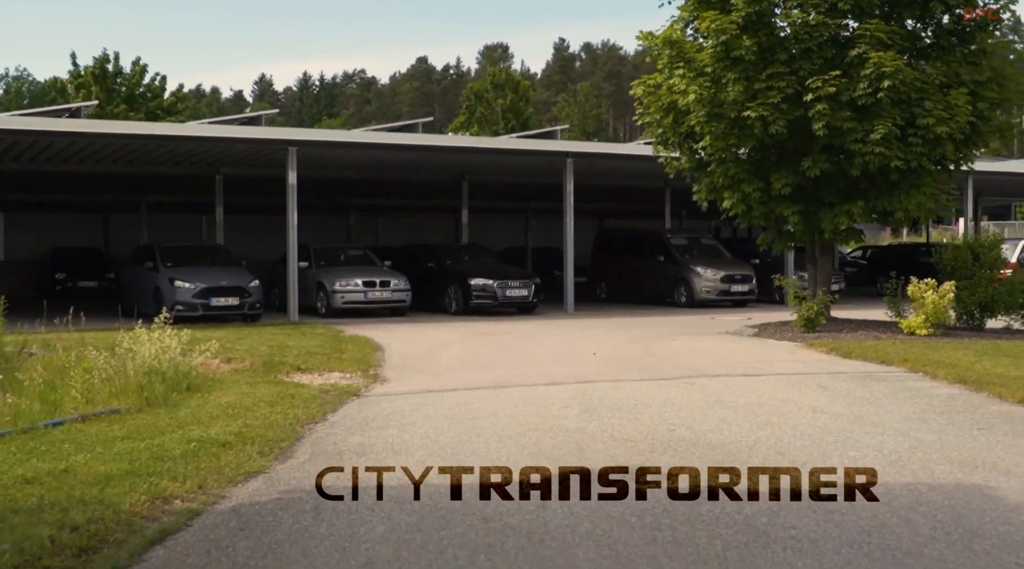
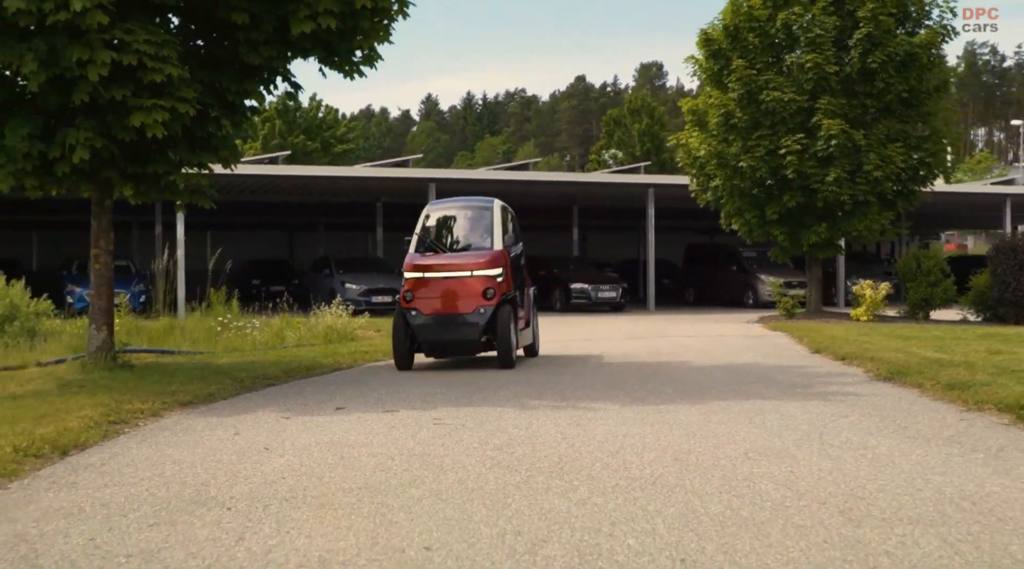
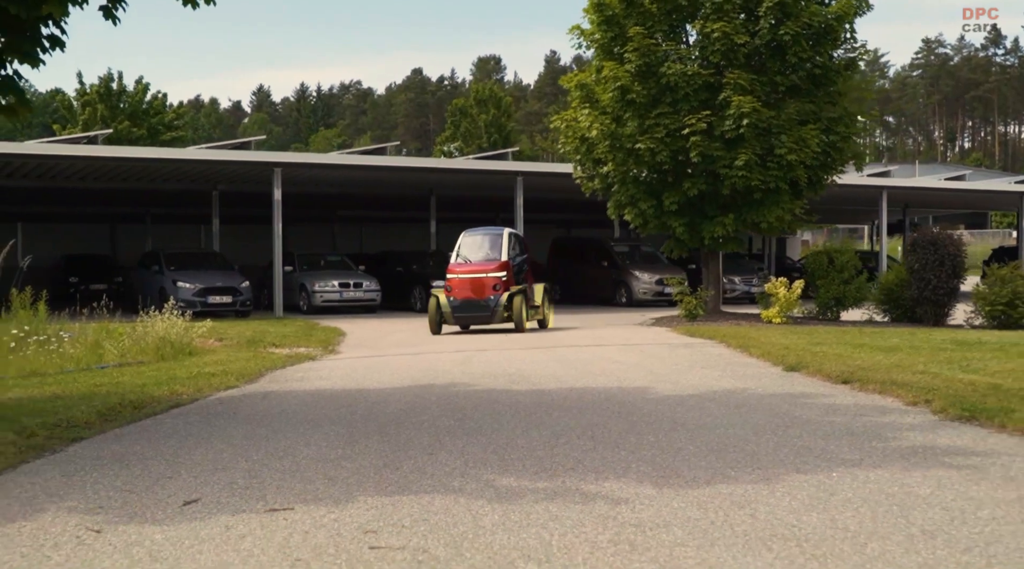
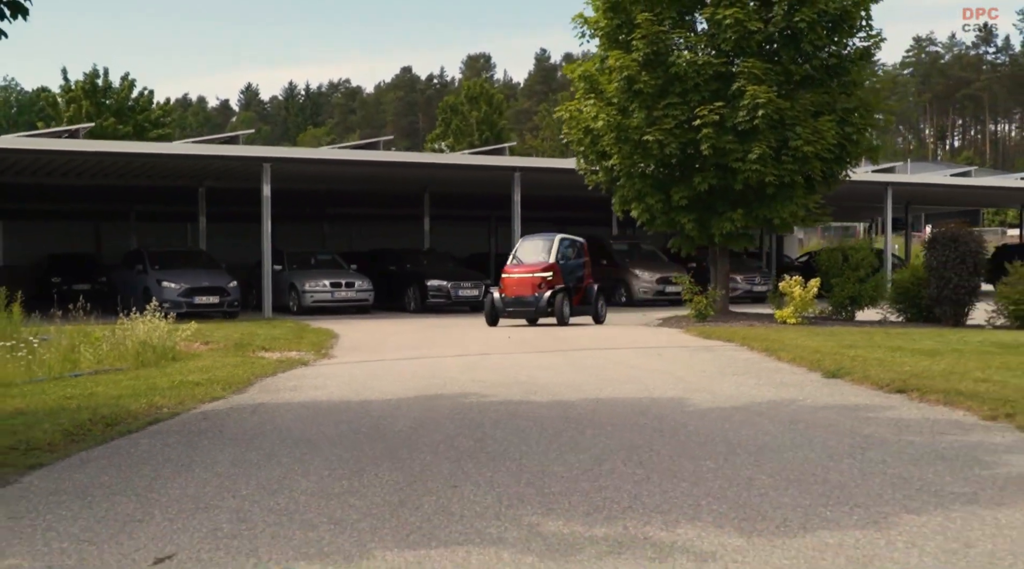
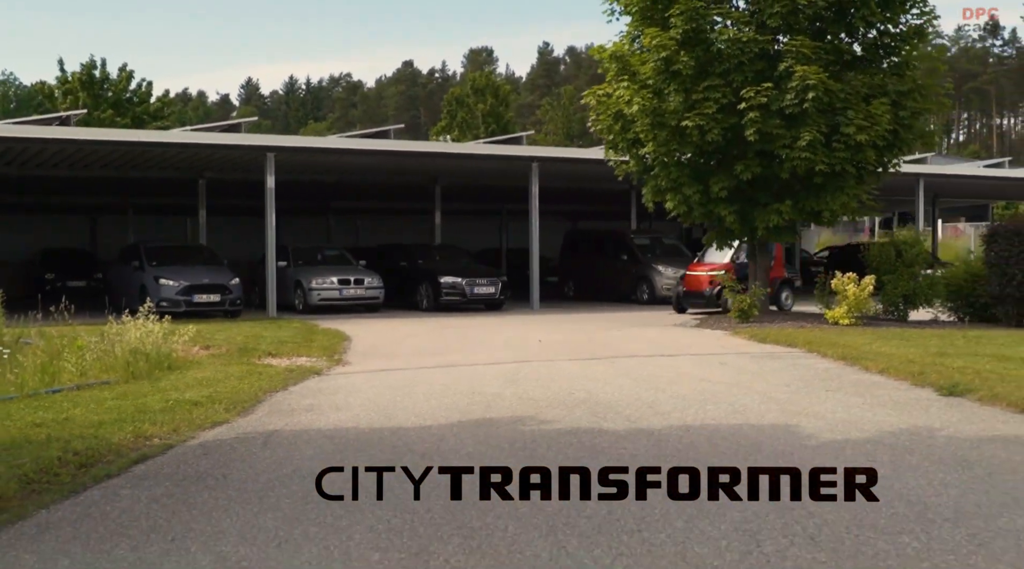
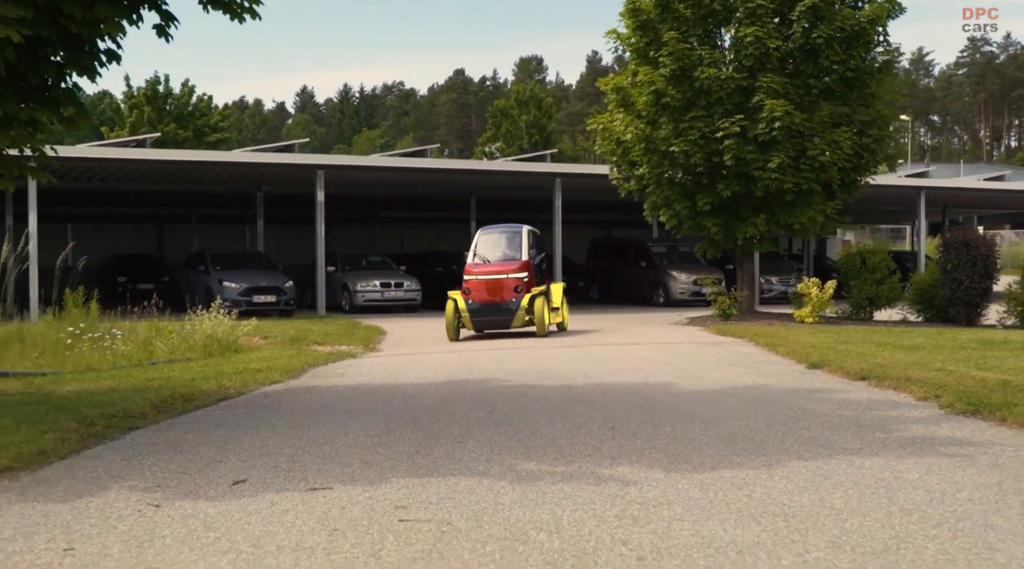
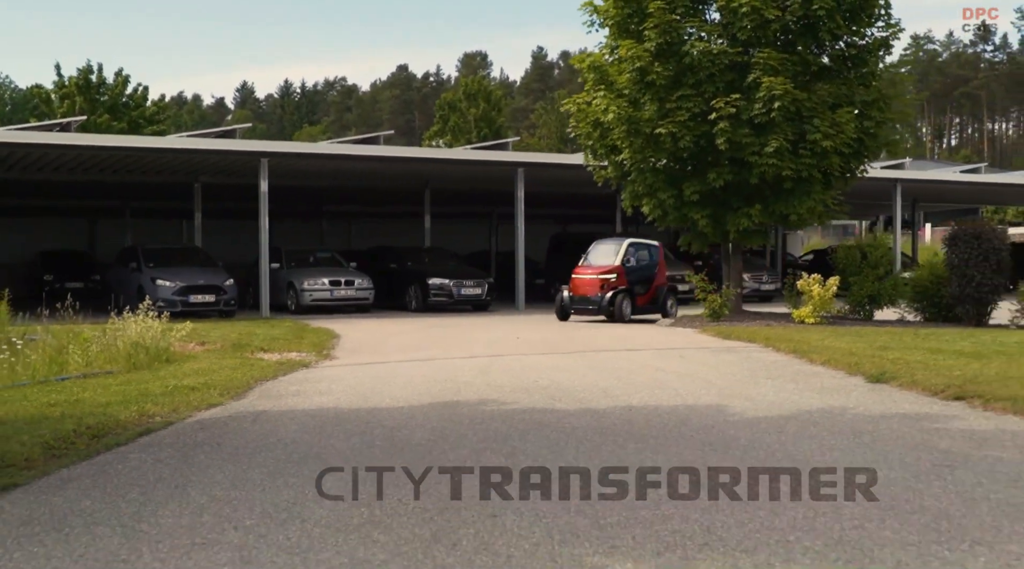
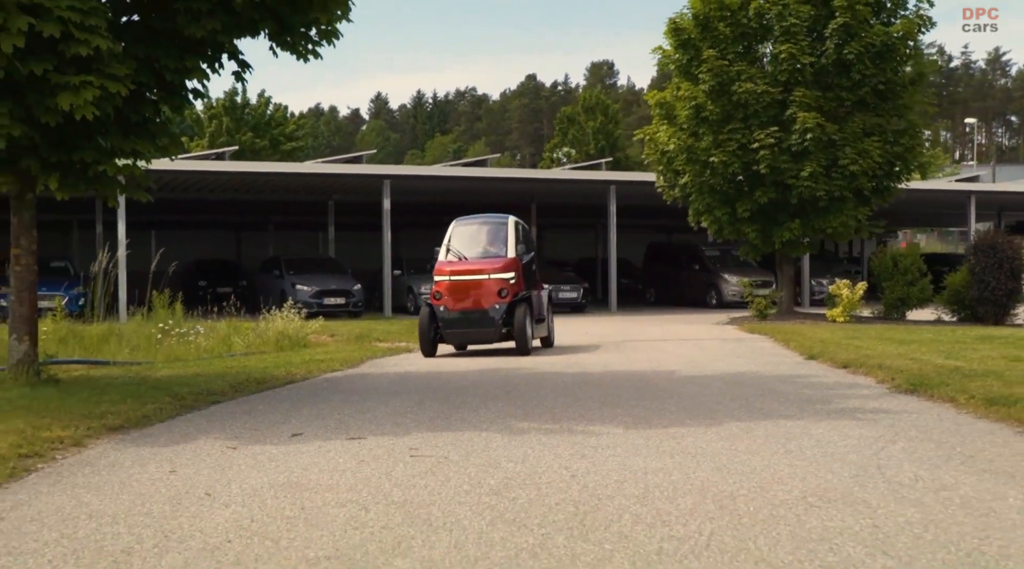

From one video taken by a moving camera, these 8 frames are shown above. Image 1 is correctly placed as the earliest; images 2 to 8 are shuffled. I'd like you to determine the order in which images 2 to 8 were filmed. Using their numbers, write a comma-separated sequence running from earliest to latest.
5, 7, 4, 3, 6, 8, 2
